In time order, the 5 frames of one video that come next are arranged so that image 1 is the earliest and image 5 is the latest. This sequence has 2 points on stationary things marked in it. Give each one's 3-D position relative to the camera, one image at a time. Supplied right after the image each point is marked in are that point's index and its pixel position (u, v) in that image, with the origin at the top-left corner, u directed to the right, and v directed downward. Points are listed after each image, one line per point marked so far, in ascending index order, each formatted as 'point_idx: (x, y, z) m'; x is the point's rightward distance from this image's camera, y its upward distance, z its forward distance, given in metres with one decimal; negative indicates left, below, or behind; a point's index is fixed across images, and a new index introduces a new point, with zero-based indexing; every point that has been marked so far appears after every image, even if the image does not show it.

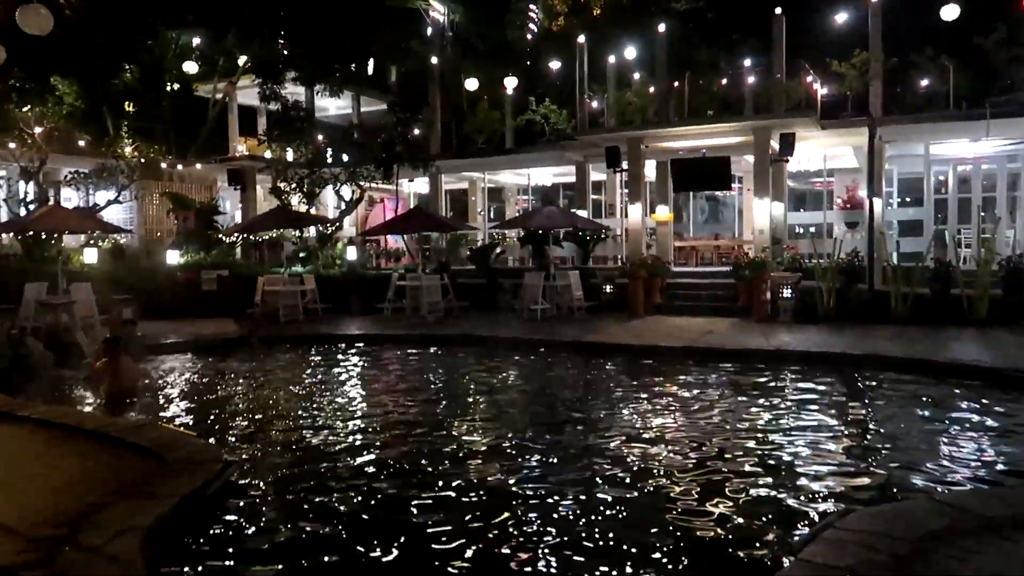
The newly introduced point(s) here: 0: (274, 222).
0: (-5.1, +1.4, +16.9) m
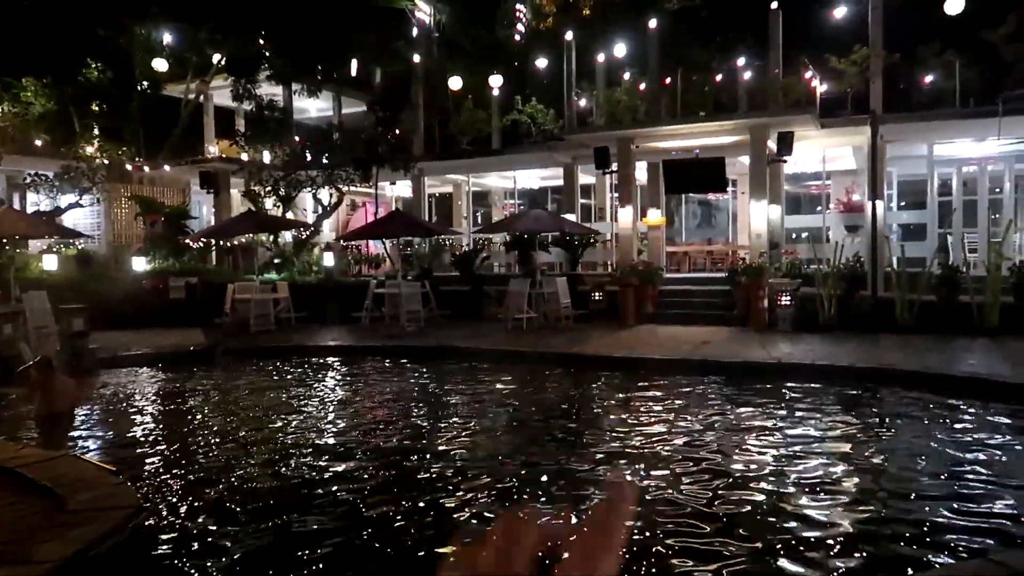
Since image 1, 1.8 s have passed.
0: (-5.5, +1.2, +16.0) m
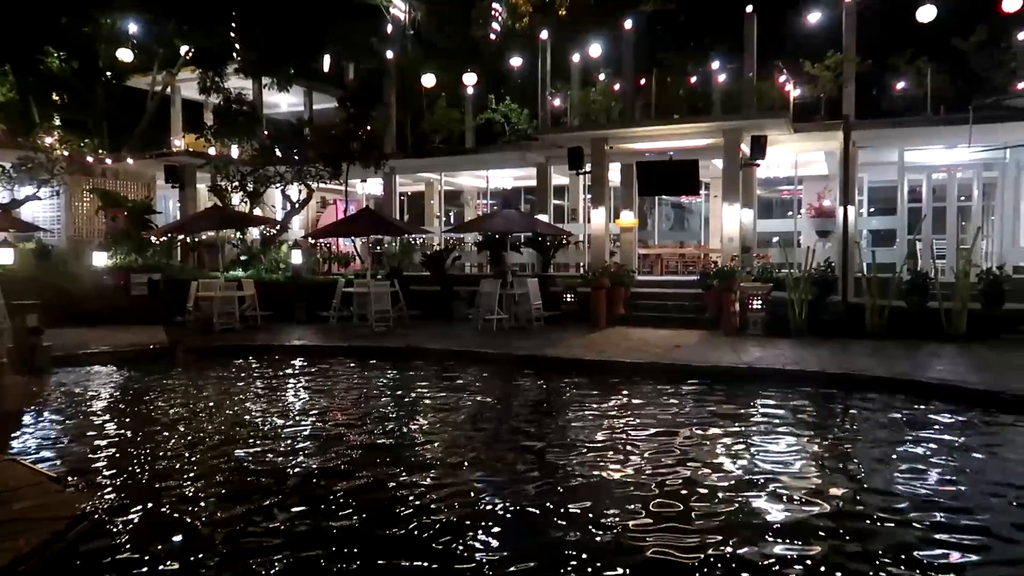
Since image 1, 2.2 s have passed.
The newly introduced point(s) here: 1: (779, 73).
0: (-6.0, +1.3, +15.6) m
1: (+5.1, +4.1, +15.0) m
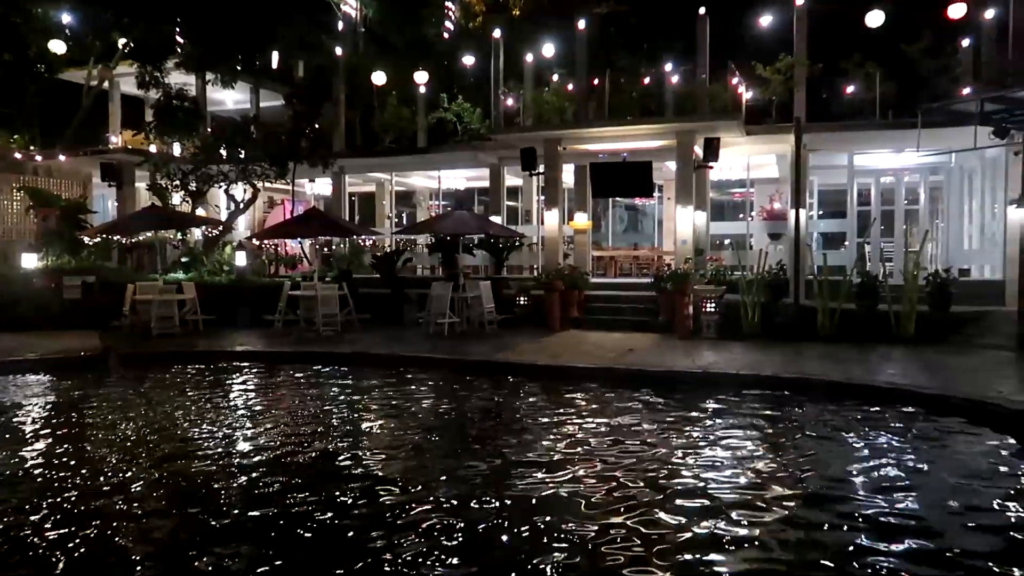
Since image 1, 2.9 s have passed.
0: (-6.9, +1.2, +15.0) m
1: (+4.2, +4.0, +15.0) m
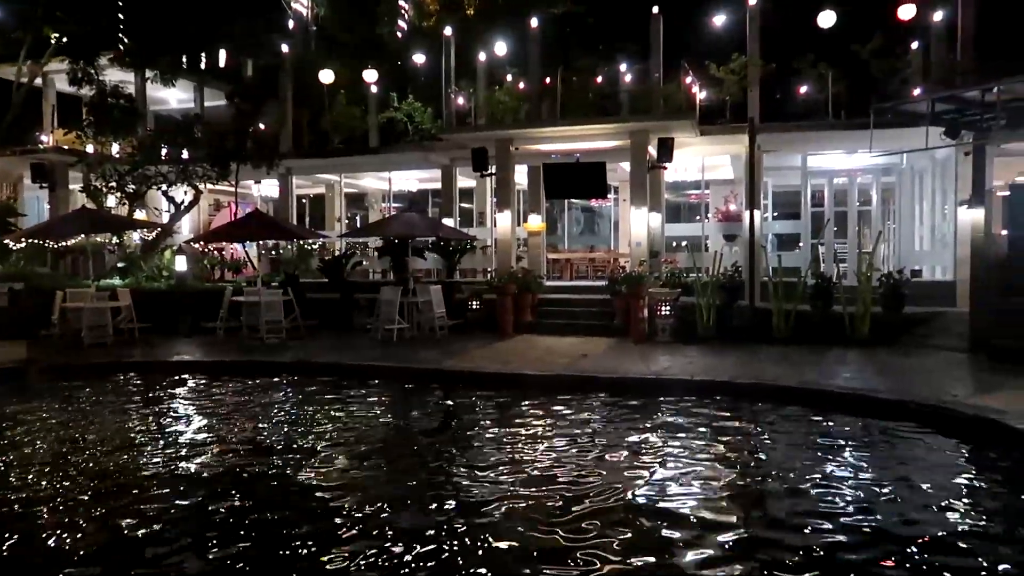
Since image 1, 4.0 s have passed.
0: (-7.8, +1.1, +14.2) m
1: (+3.3, +4.0, +14.8) m
